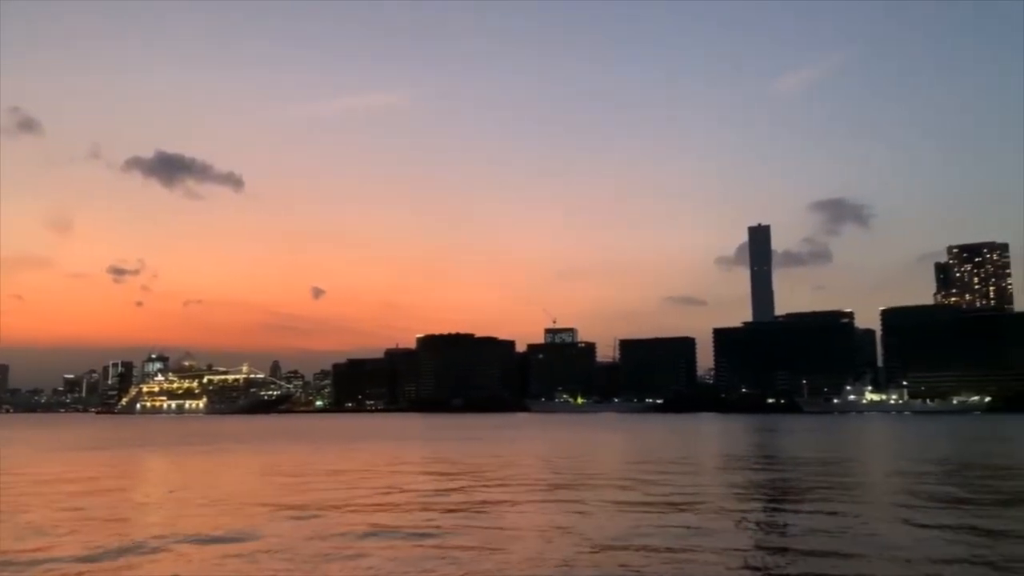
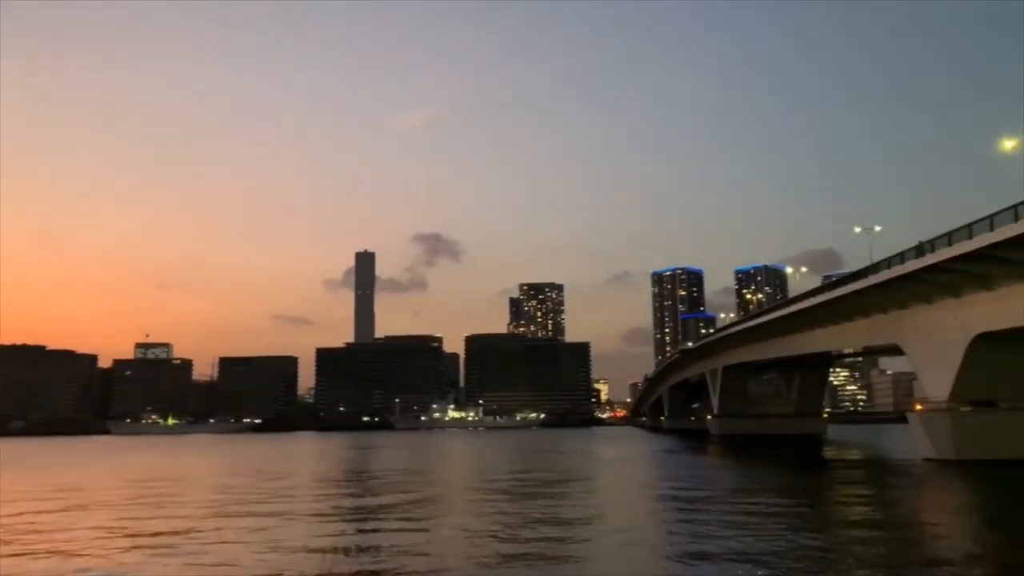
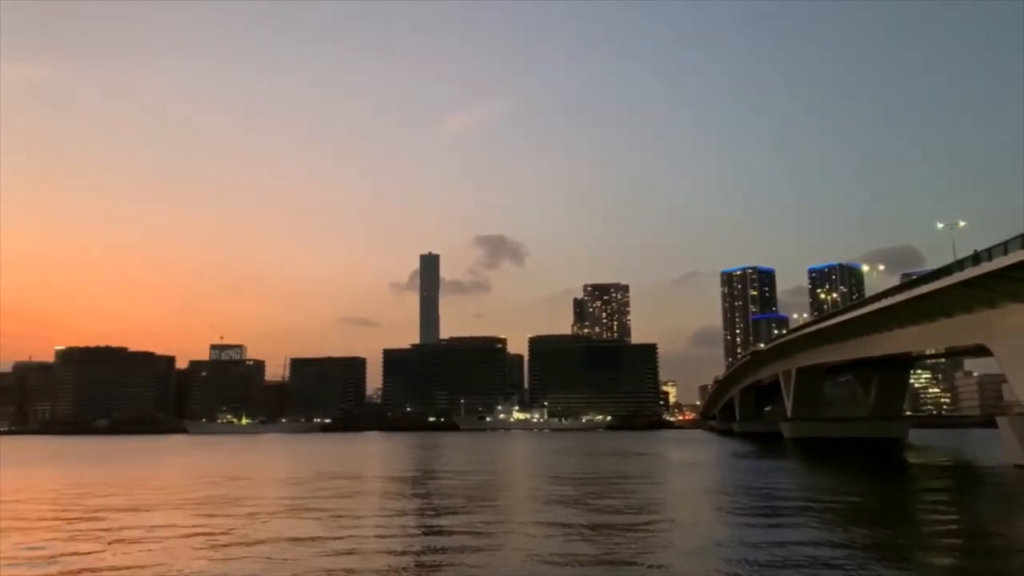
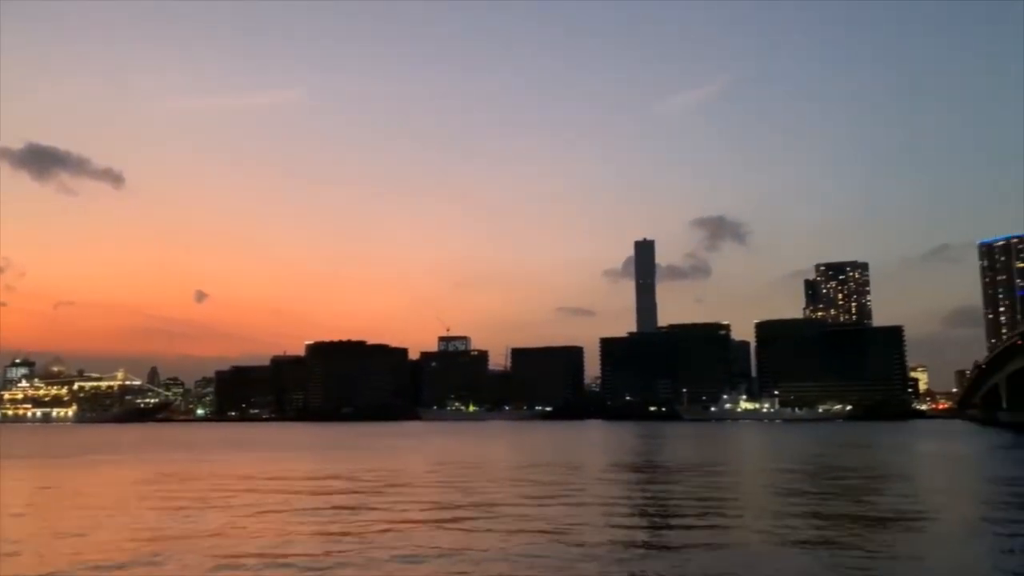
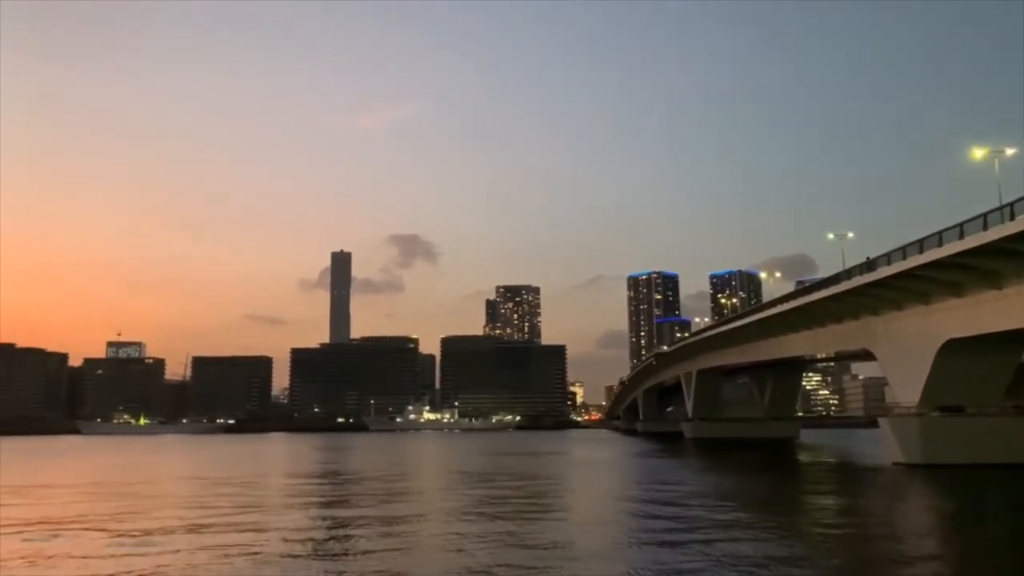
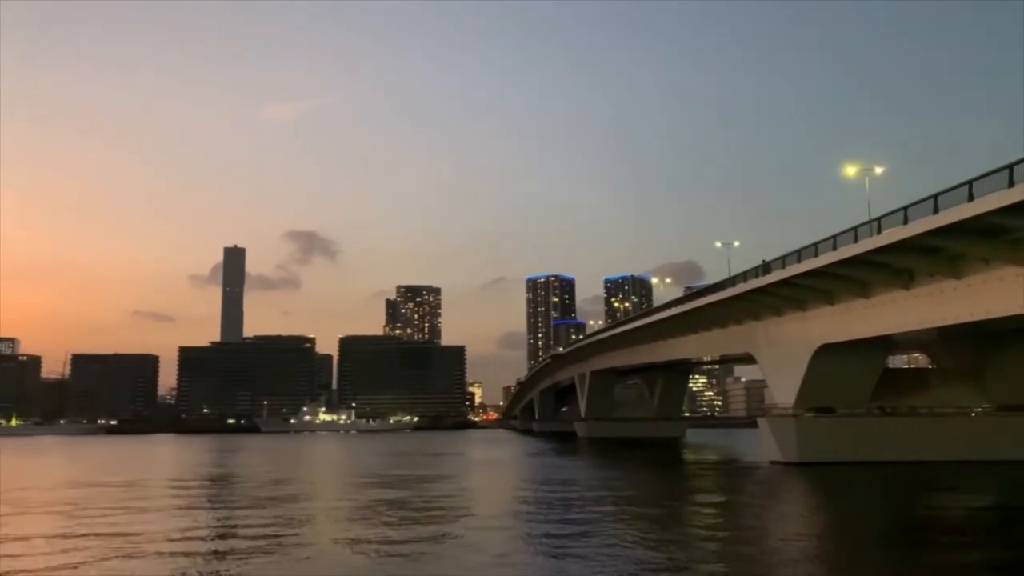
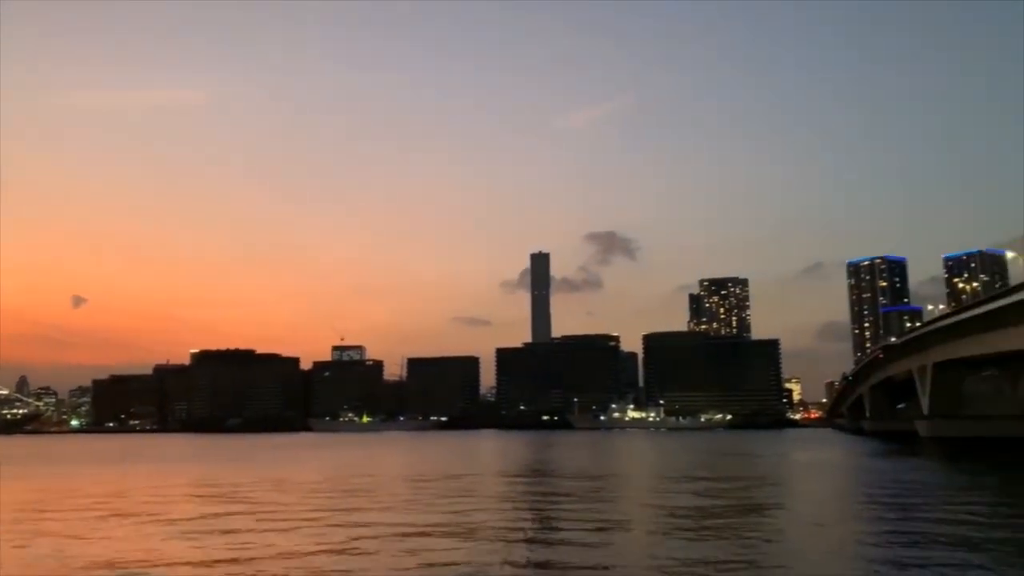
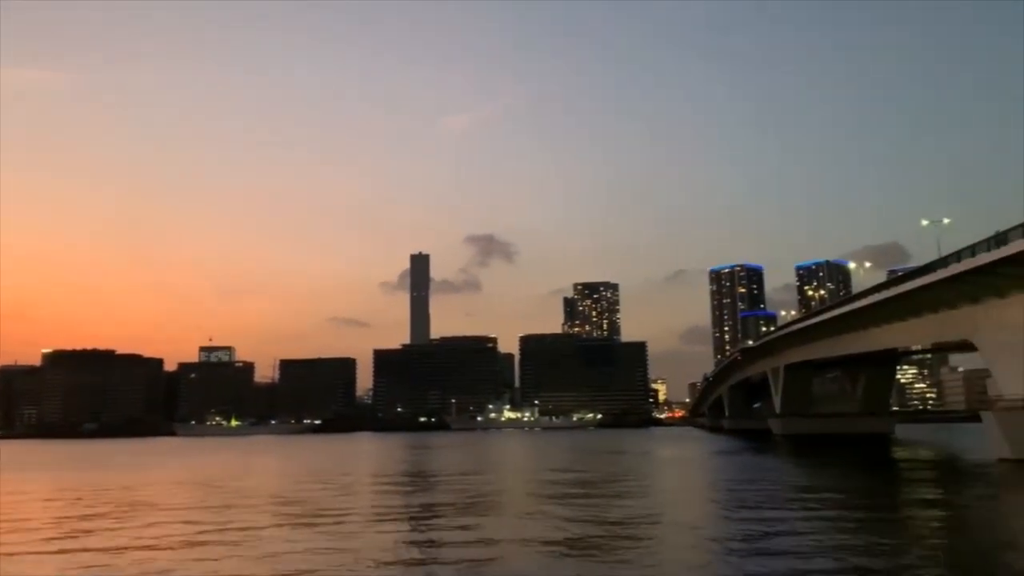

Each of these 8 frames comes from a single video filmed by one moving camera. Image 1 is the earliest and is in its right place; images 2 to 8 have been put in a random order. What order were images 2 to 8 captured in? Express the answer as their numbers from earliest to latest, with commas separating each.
4, 7, 8, 2, 6, 5, 3
